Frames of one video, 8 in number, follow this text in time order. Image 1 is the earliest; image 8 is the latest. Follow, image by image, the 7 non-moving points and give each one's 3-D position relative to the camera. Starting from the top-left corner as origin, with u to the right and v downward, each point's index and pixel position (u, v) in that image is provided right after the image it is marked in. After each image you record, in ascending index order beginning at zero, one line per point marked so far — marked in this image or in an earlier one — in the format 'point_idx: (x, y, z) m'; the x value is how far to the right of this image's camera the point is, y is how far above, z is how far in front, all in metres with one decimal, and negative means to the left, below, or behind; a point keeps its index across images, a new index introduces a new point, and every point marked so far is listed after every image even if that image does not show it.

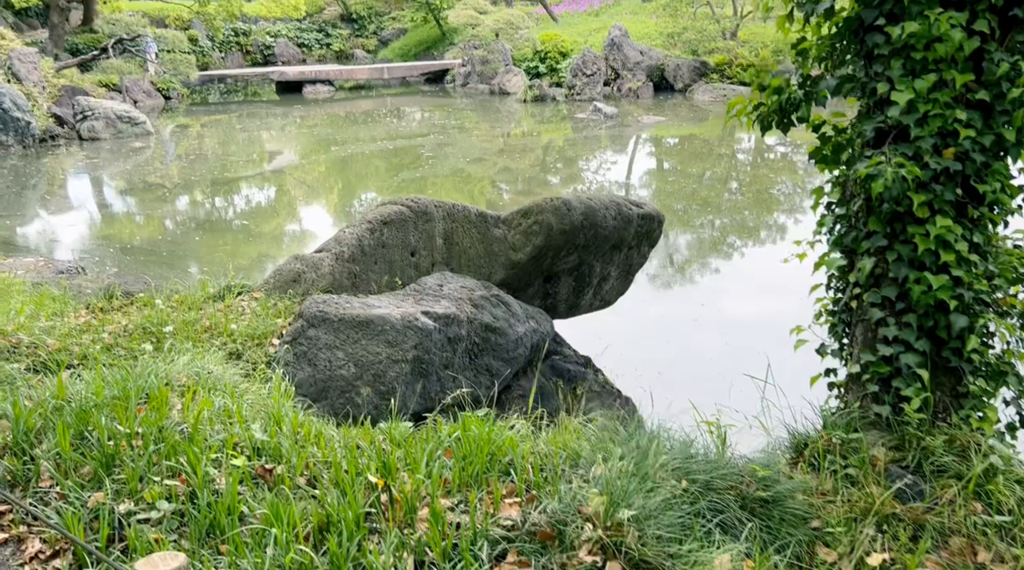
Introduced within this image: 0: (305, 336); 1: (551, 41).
0: (-0.7, -0.2, +3.3) m
1: (+0.6, +4.7, +18.4) m
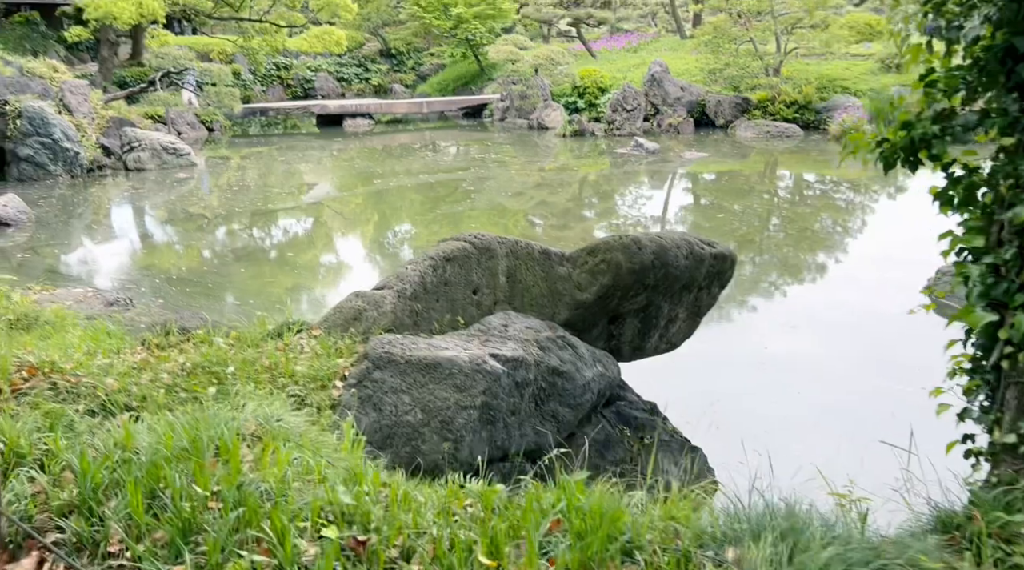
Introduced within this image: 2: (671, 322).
0: (-0.5, -0.3, +3.1) m
1: (+1.4, +4.0, +18.3) m
2: (+0.8, -0.2, +4.5) m
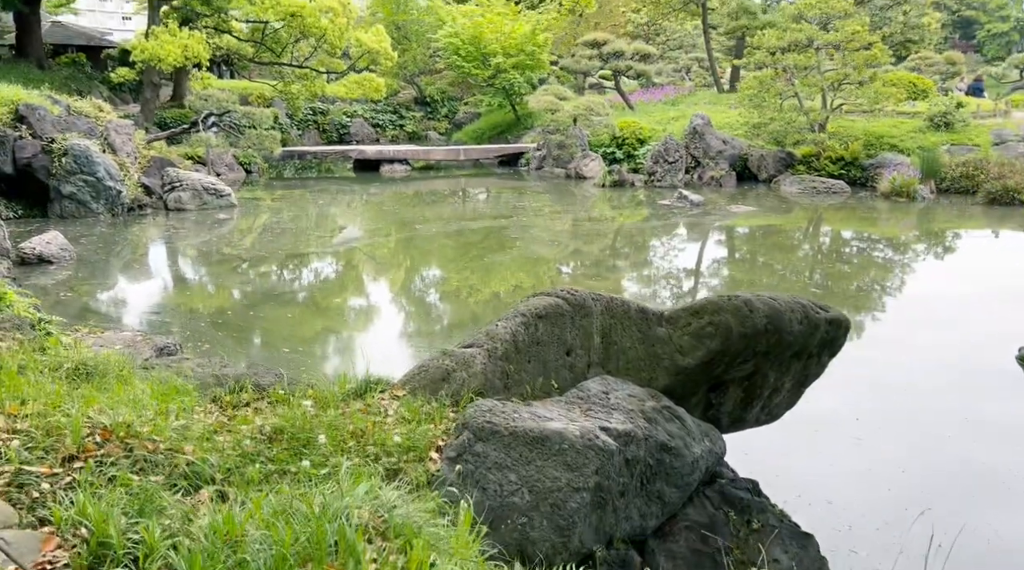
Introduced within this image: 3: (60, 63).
0: (-0.1, -0.5, +2.8) m
1: (+2.3, +3.0, +18.1) m
2: (+1.2, -0.5, +4.2) m
3: (-7.8, +3.9, +16.5) m
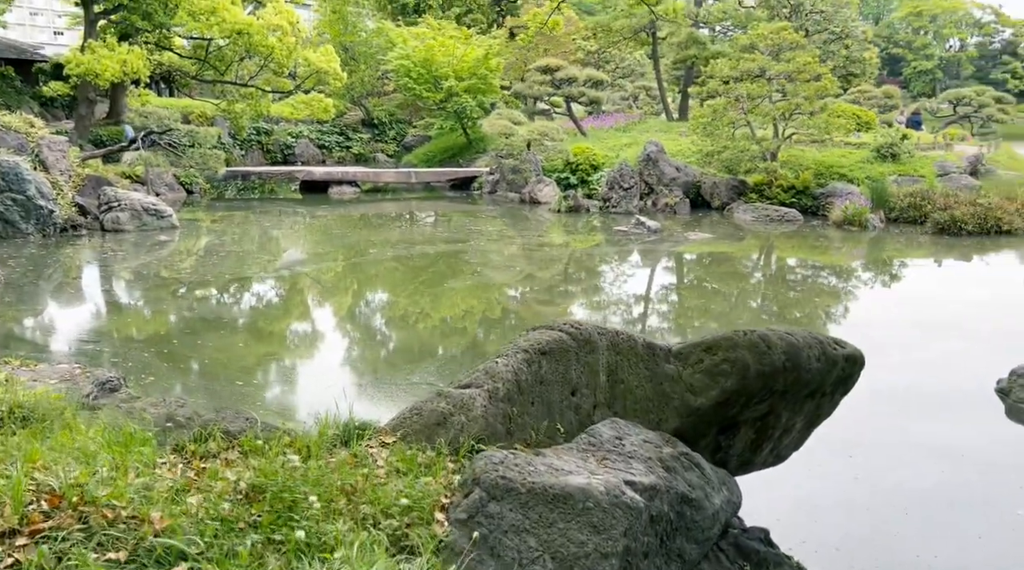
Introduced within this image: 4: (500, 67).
0: (-0.1, -0.6, +2.4) m
1: (+1.4, +2.5, +18.0) m
2: (+1.1, -0.6, +3.9) m
3: (-8.6, +3.5, +15.8) m
4: (-0.3, +4.5, +19.5) m
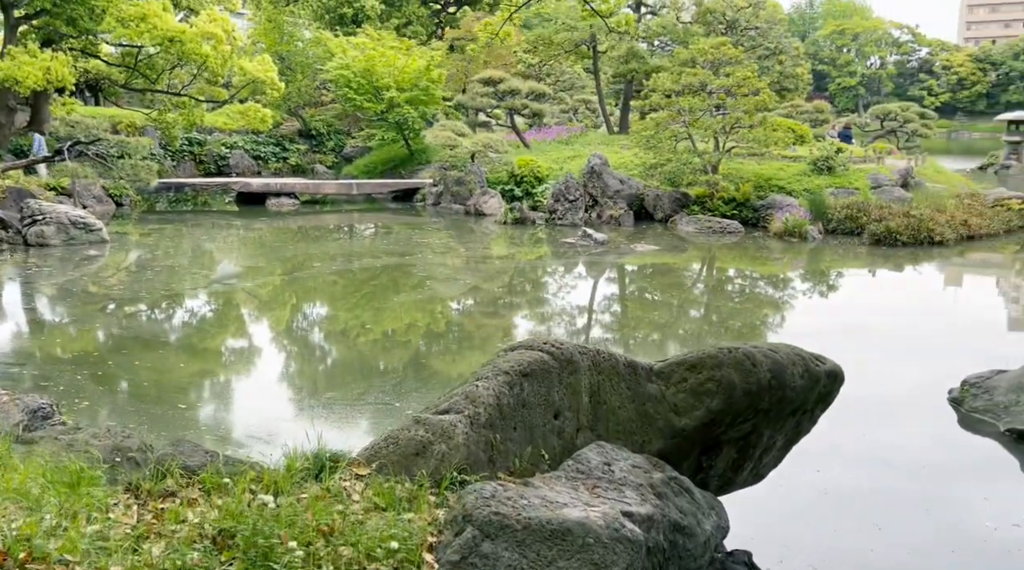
0: (-0.1, -0.6, +2.2) m
1: (+0.3, +2.2, +17.9) m
2: (+1.0, -0.7, +3.8) m
3: (-9.5, +3.2, +15.0) m
4: (-1.5, +4.2, +19.3) m
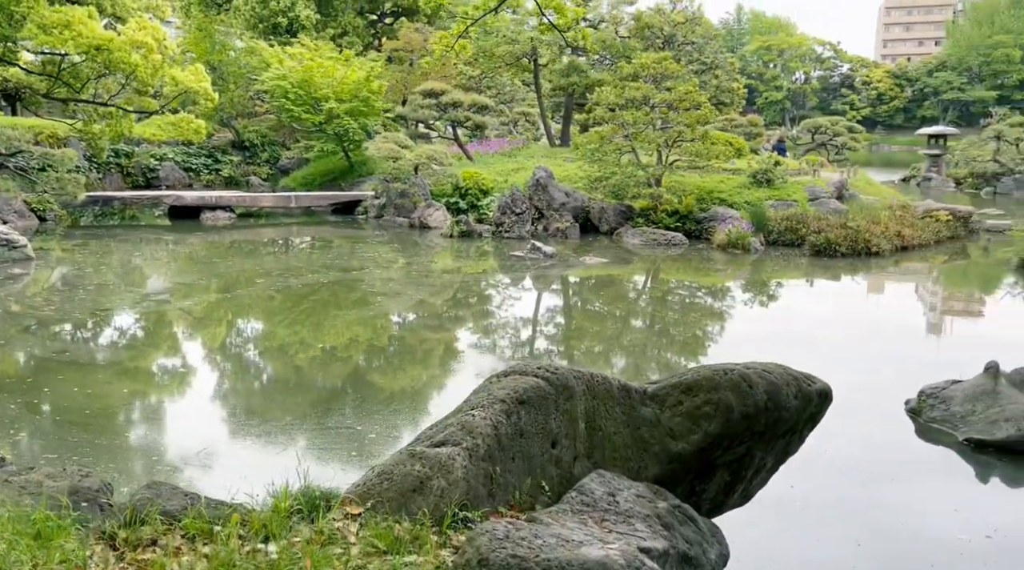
0: (0.0, -0.7, +2.1) m
1: (-0.7, +2.0, +17.7) m
2: (+0.9, -0.7, +3.7) m
3: (-10.3, +2.9, +14.2) m
4: (-2.6, +3.9, +19.1) m
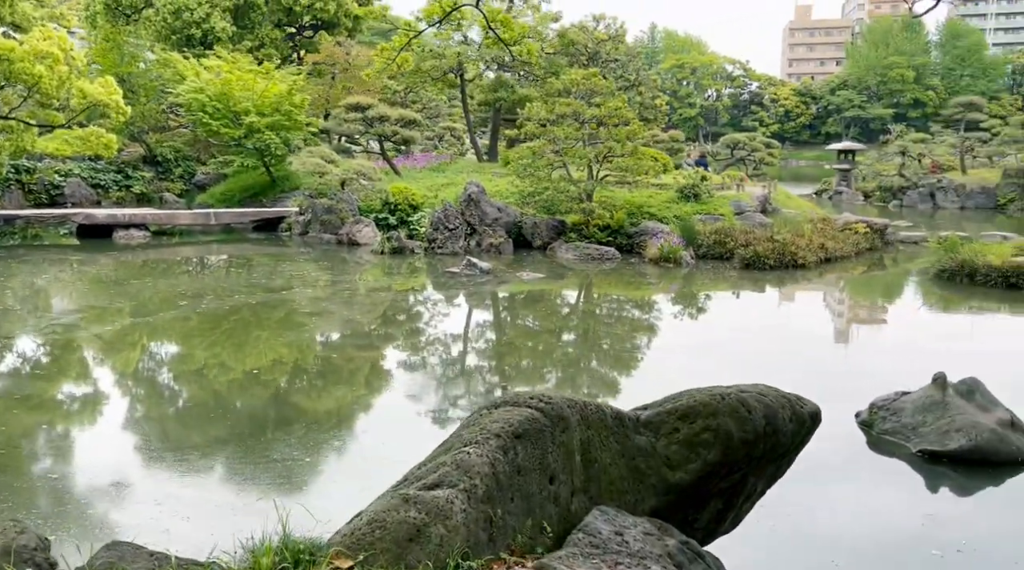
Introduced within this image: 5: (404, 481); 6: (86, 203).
0: (0.0, -0.7, +1.8) m
1: (-2.0, +1.7, +17.4) m
2: (+0.9, -0.8, +3.5) m
3: (-11.3, +2.5, +13.2) m
4: (-4.0, +3.6, +18.7) m
5: (-0.3, -0.6, +2.8) m
6: (-7.9, +1.6, +18.3) m
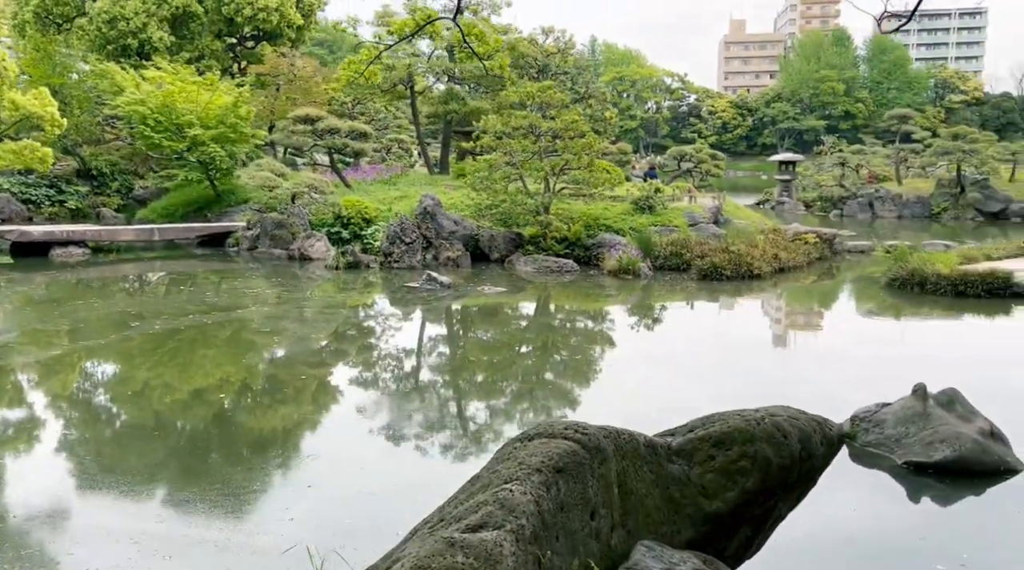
0: (+0.2, -0.8, +1.6) m
1: (-2.8, +1.4, +17.1) m
2: (+0.9, -0.9, +3.3) m
3: (-11.8, +2.2, +12.3) m
4: (-4.9, +3.2, +18.2) m
5: (-0.2, -0.6, +2.5) m
6: (-8.8, +1.3, +17.6) m
